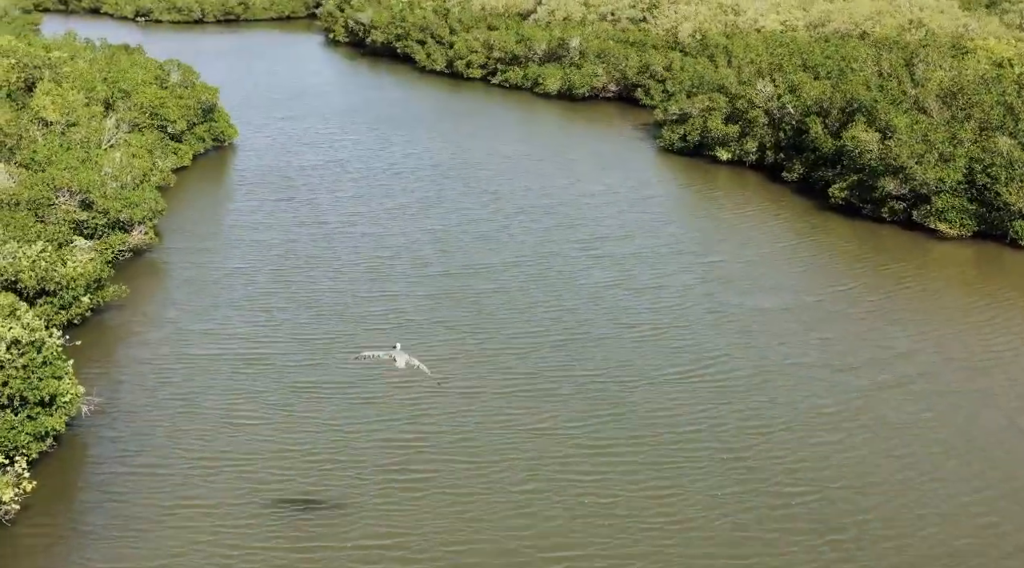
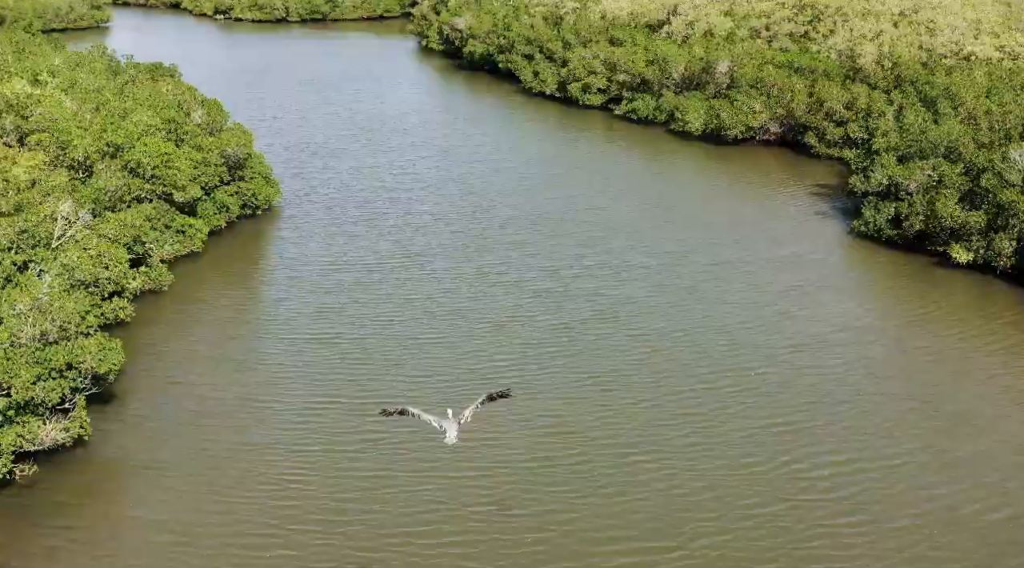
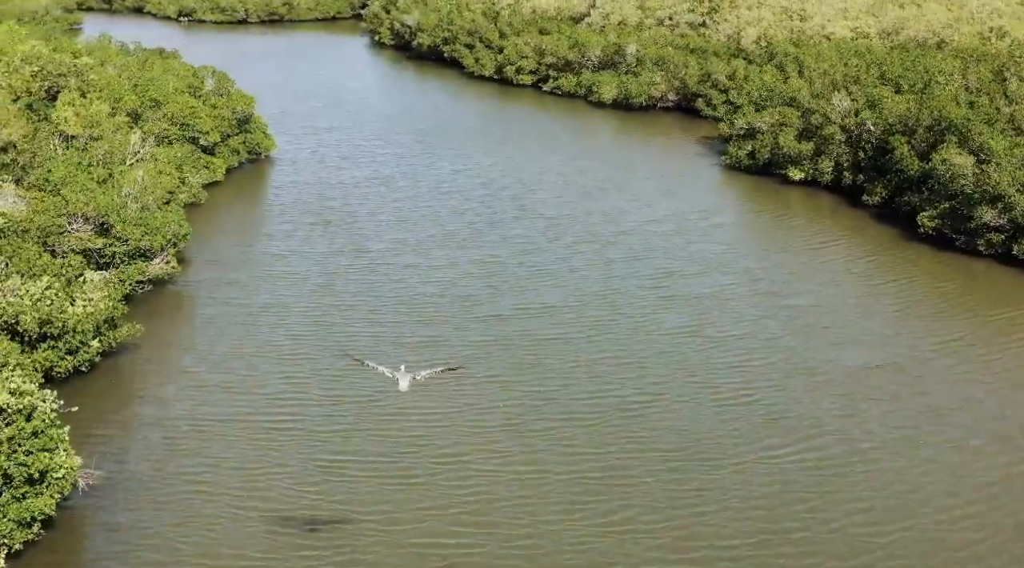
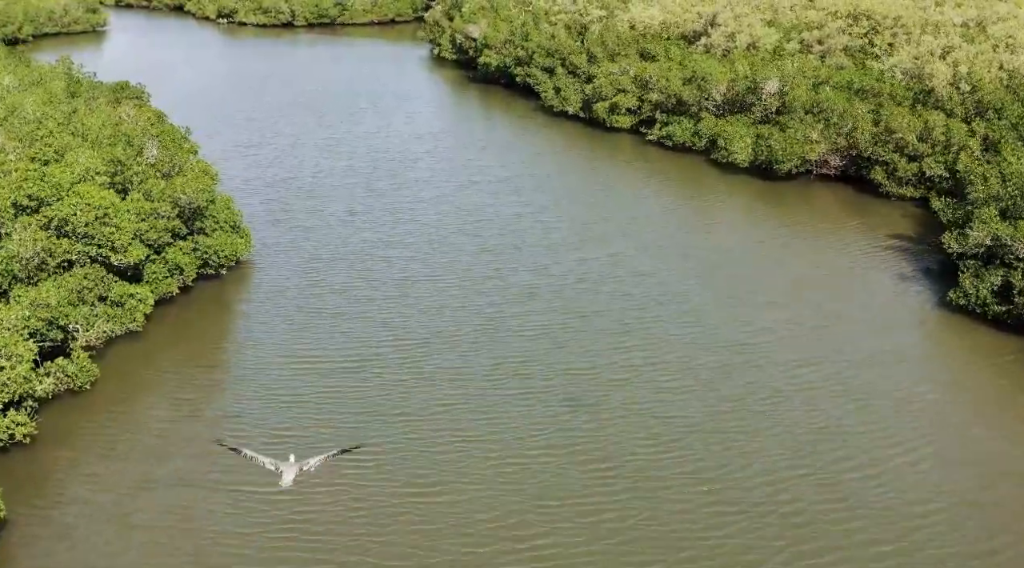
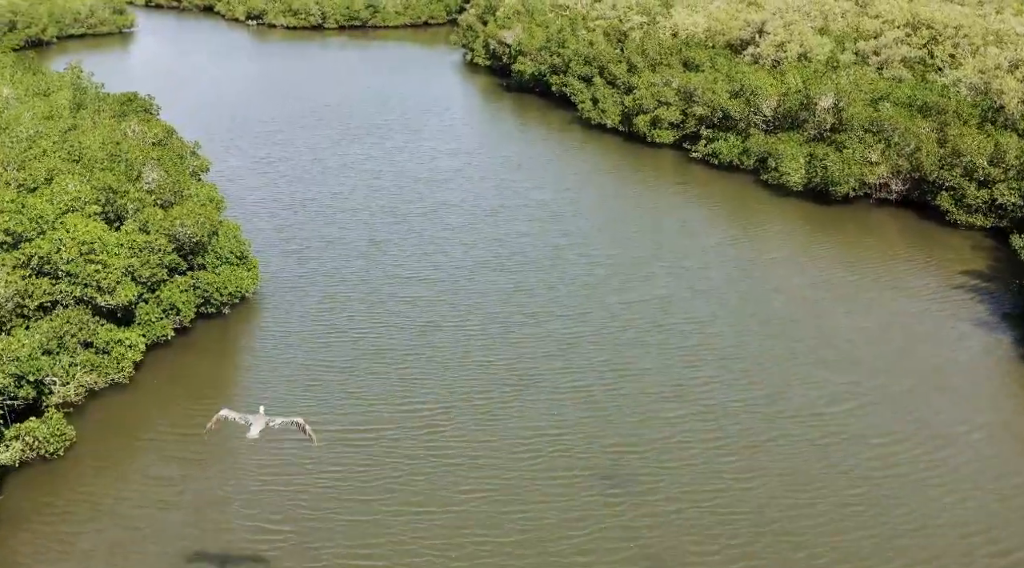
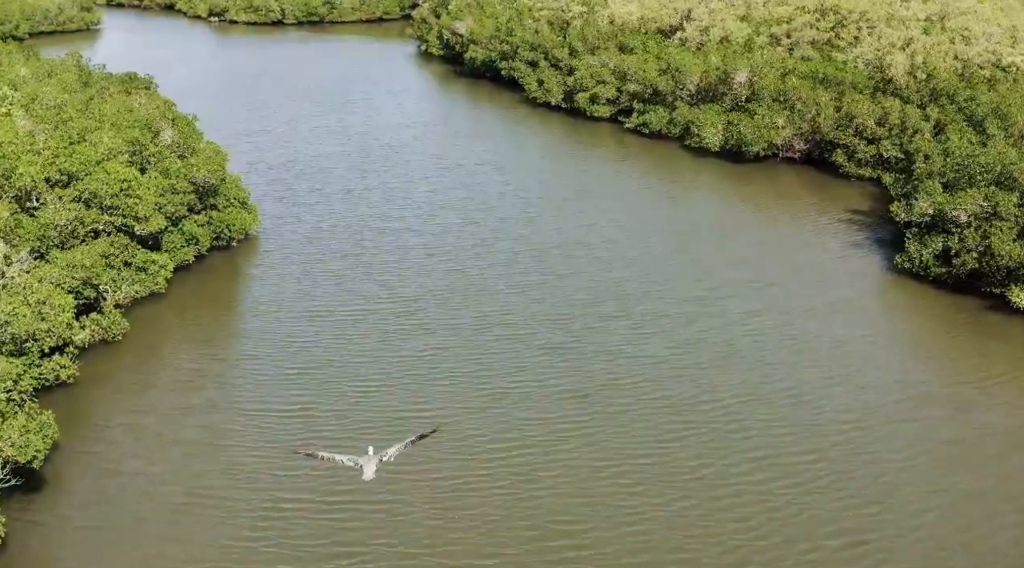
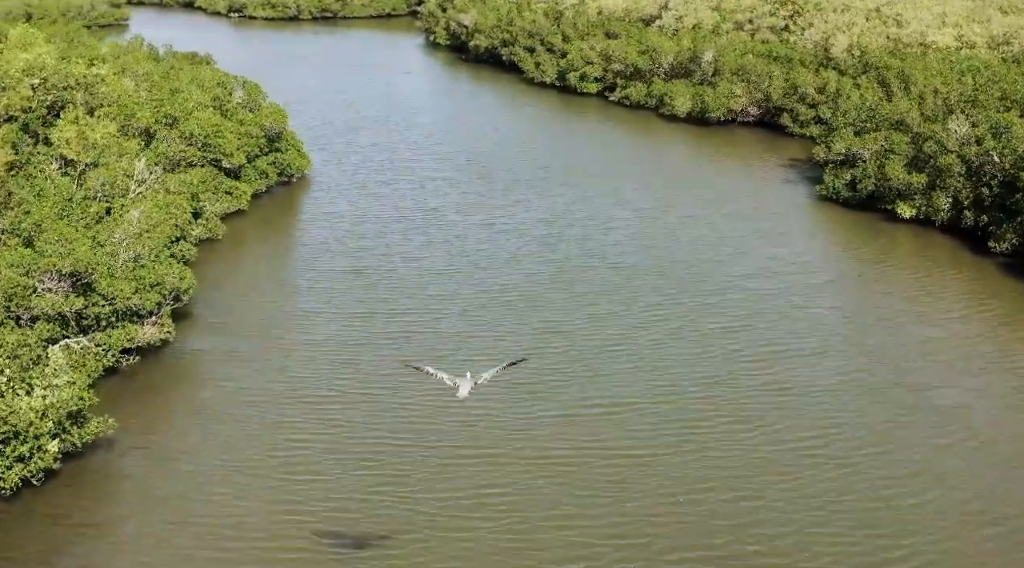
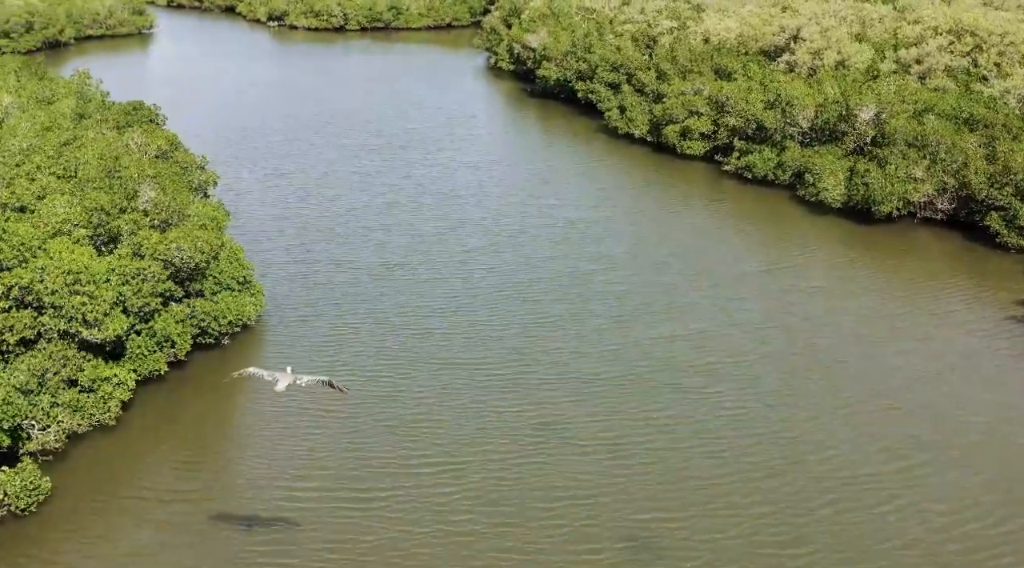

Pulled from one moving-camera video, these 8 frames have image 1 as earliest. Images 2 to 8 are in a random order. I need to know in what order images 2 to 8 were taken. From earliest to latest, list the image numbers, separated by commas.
3, 7, 2, 6, 4, 5, 8
